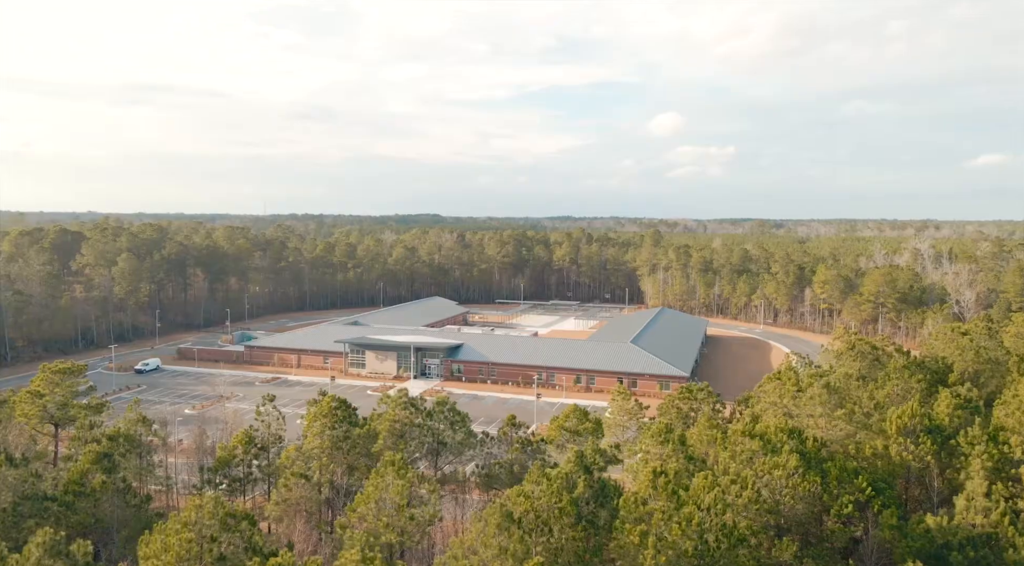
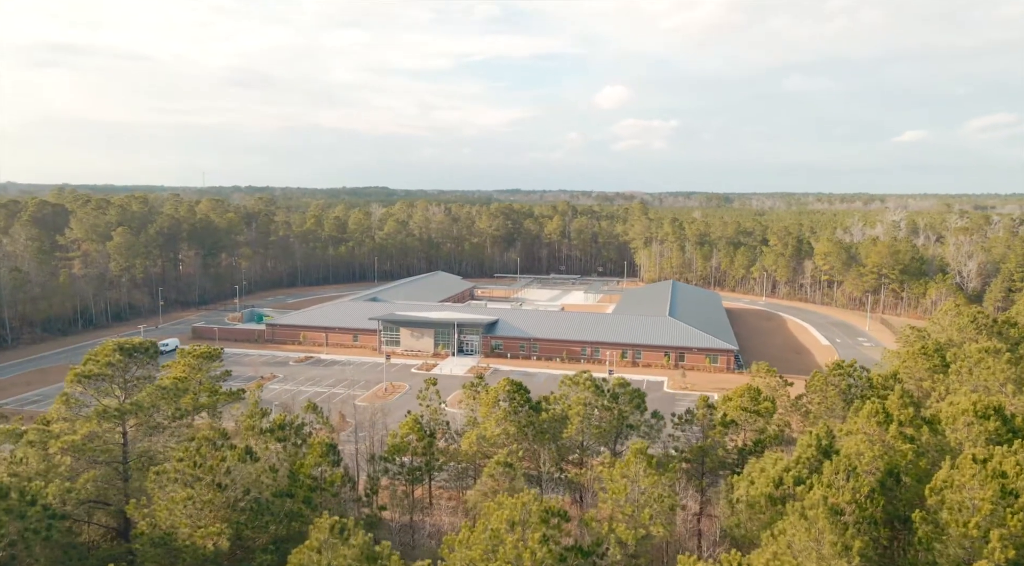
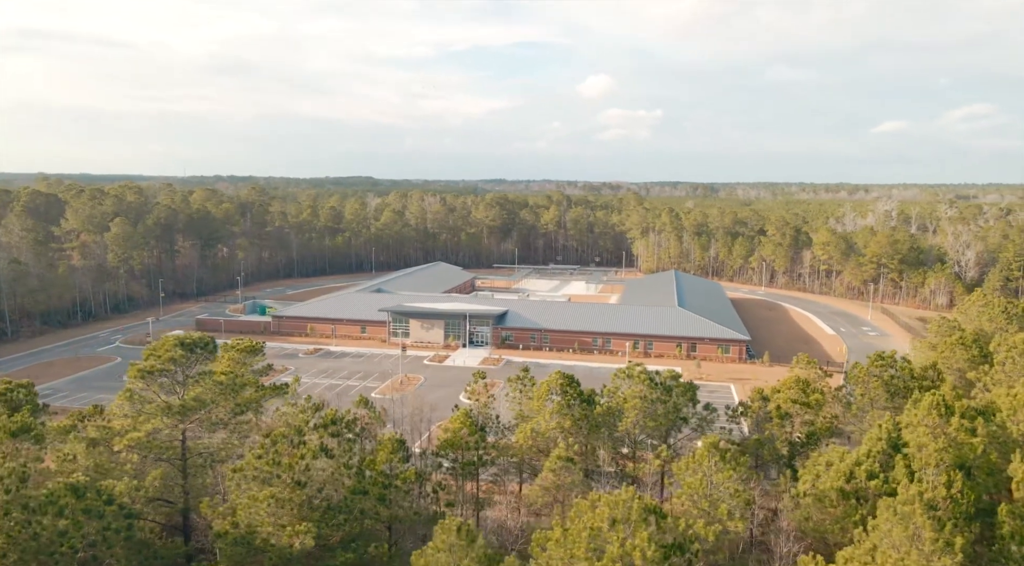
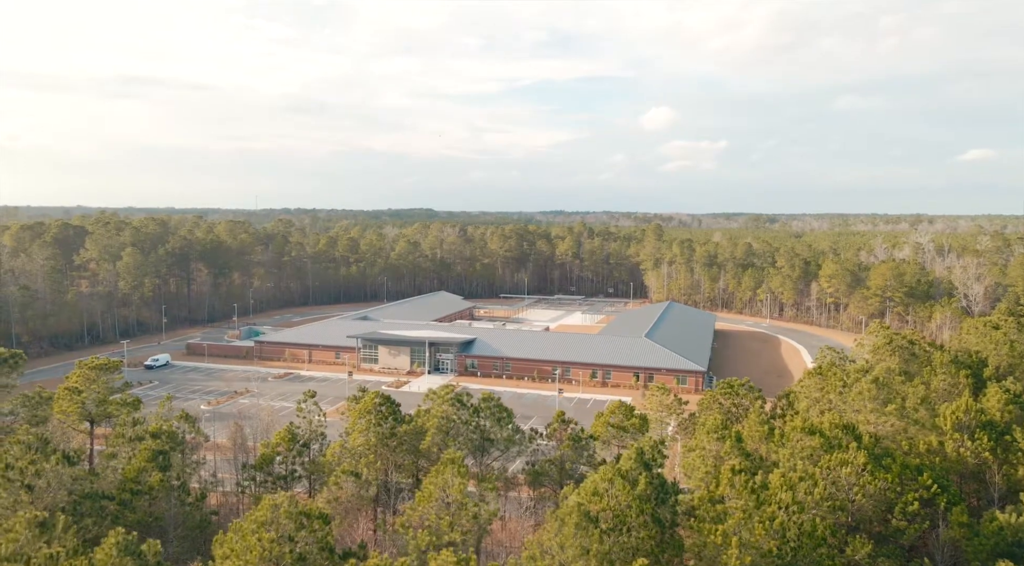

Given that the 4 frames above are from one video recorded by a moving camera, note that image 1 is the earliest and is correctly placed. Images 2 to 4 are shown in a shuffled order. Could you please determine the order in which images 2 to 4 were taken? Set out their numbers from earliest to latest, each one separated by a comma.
4, 2, 3
